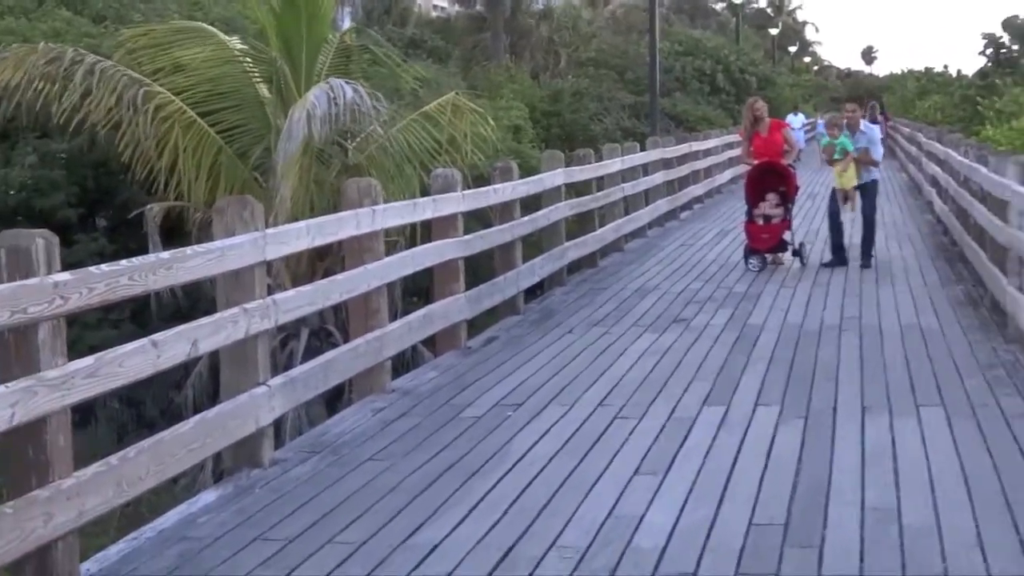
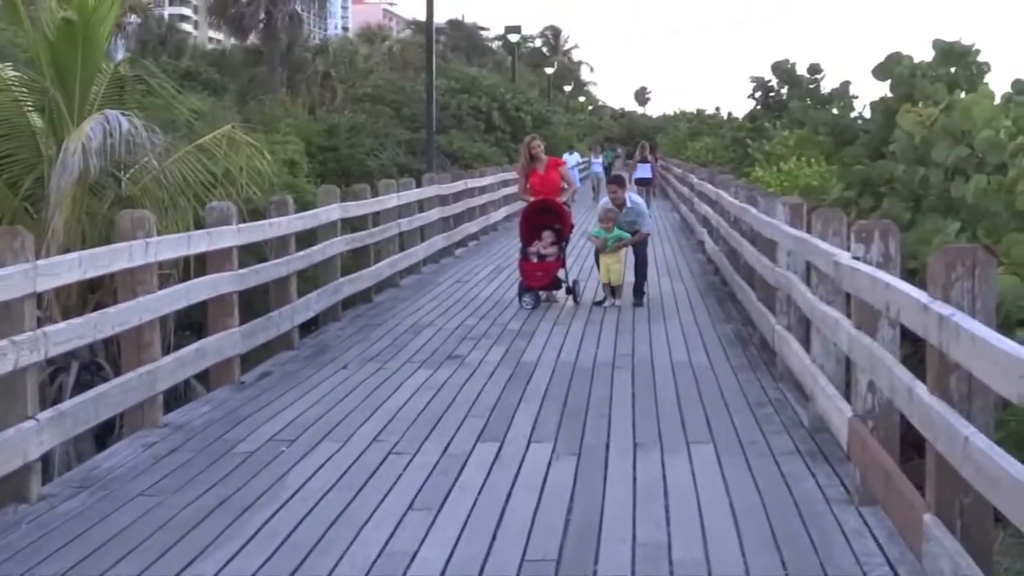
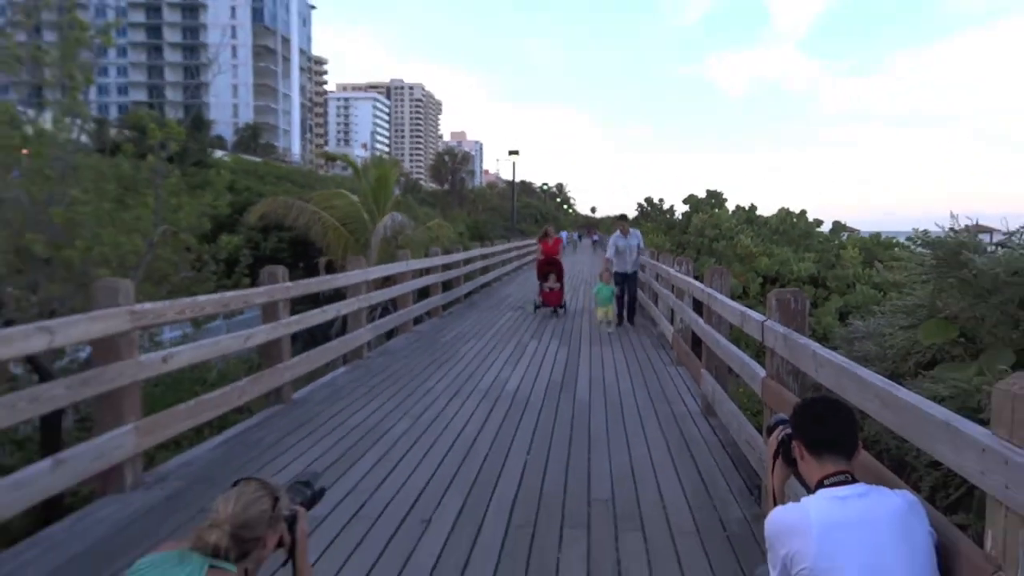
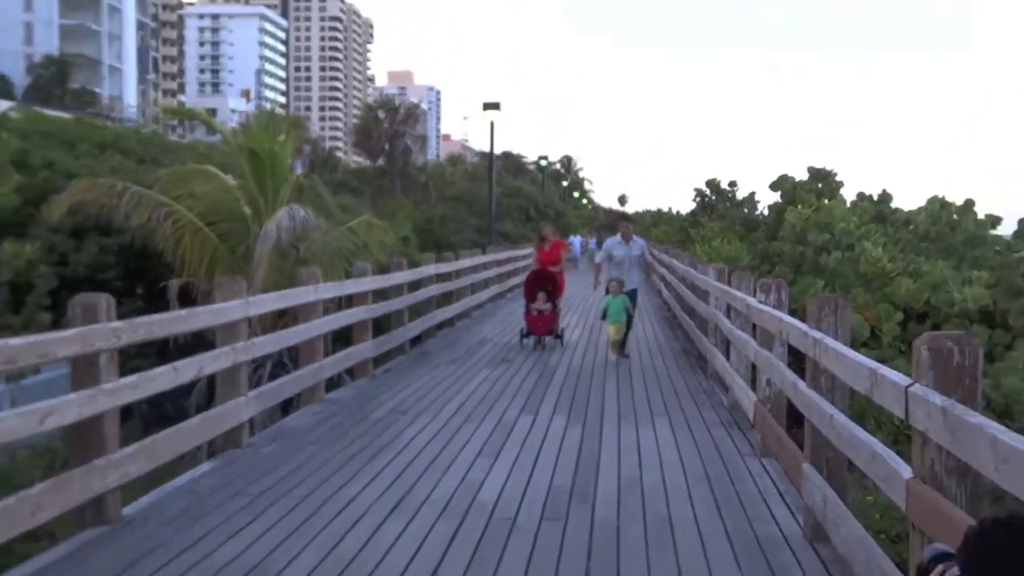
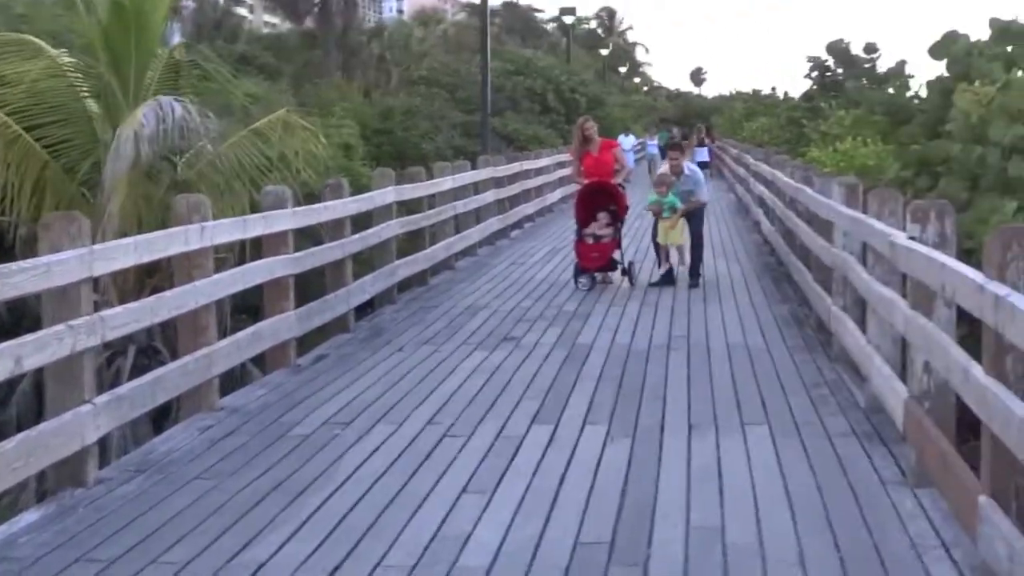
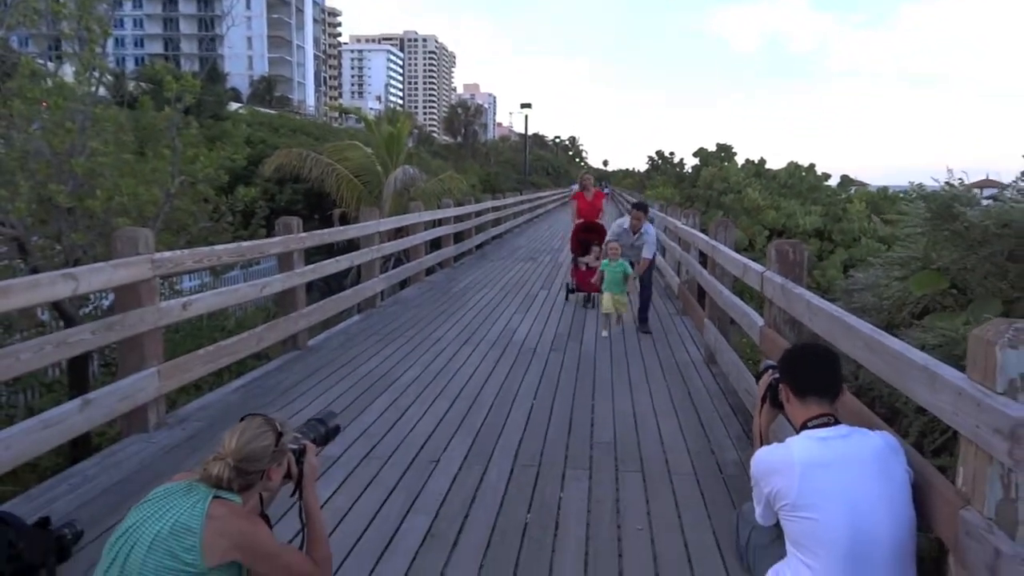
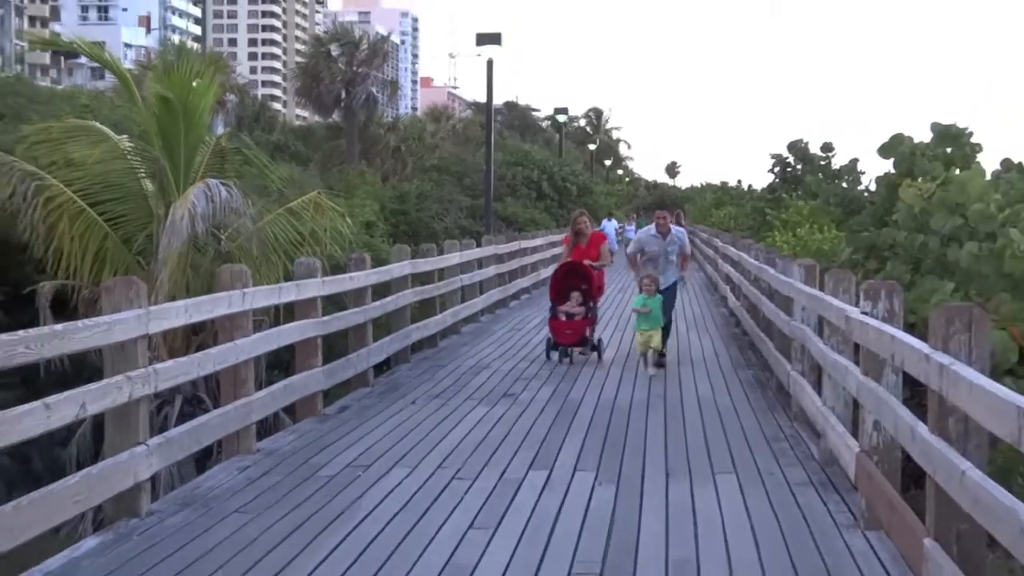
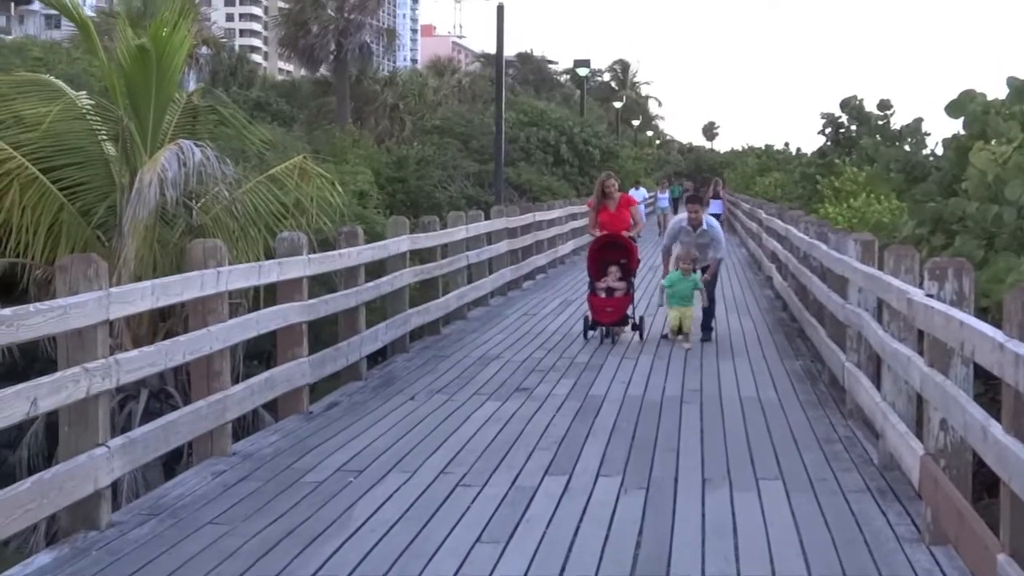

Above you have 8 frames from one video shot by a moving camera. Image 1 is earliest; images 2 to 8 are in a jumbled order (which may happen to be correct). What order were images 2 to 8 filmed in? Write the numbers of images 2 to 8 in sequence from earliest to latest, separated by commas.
5, 2, 8, 7, 4, 3, 6
